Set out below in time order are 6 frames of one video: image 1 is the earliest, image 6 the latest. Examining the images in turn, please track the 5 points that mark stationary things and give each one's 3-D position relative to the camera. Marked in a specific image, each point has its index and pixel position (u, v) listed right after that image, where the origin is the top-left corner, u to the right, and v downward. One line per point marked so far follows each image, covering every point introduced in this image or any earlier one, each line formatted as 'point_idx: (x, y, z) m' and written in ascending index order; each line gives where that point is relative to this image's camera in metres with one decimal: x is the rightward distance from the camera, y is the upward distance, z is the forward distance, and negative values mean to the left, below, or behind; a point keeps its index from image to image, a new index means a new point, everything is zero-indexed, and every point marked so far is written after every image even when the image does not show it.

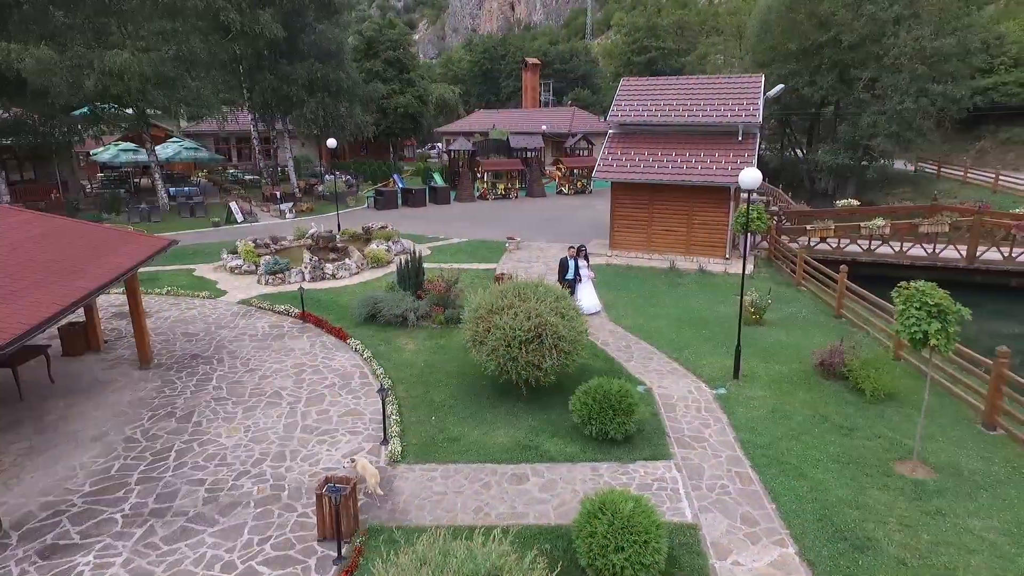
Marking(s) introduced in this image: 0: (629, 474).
0: (+1.5, -2.4, +7.9) m
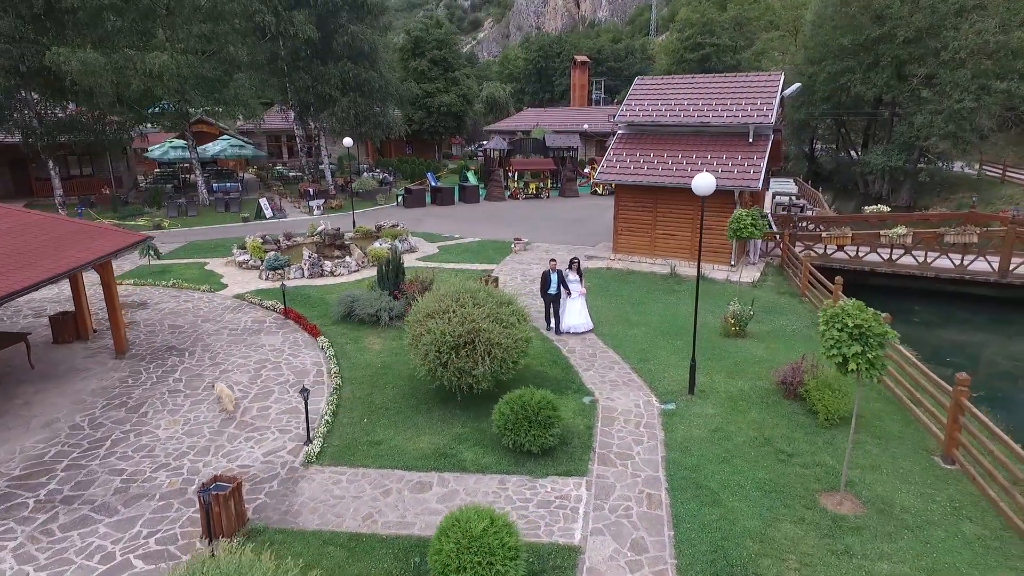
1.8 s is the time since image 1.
0: (+0.3, -2.5, +7.7) m
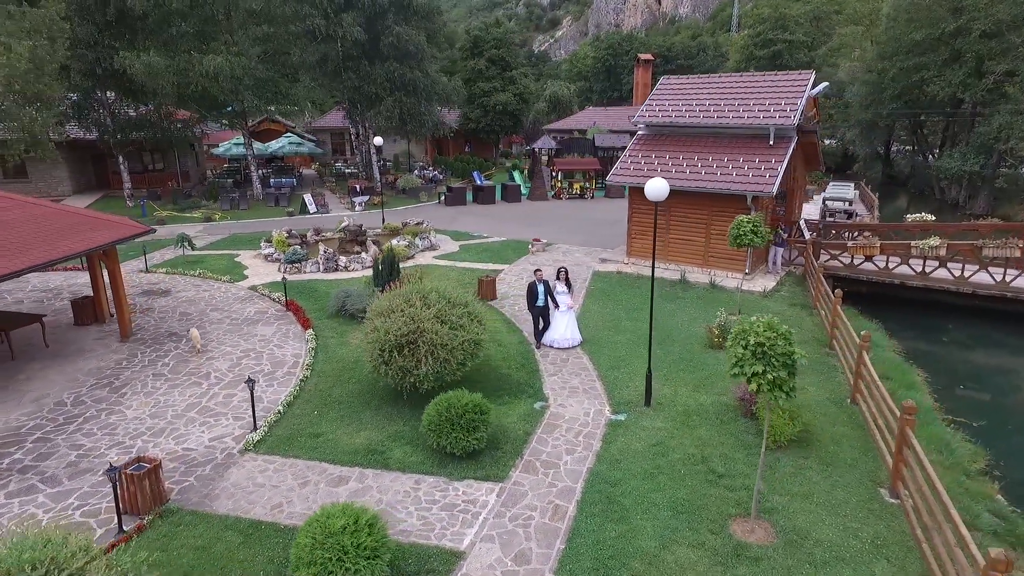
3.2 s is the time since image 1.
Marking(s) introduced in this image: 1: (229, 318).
0: (-0.8, -2.5, +7.7) m
1: (-6.6, -0.7, +14.5) m
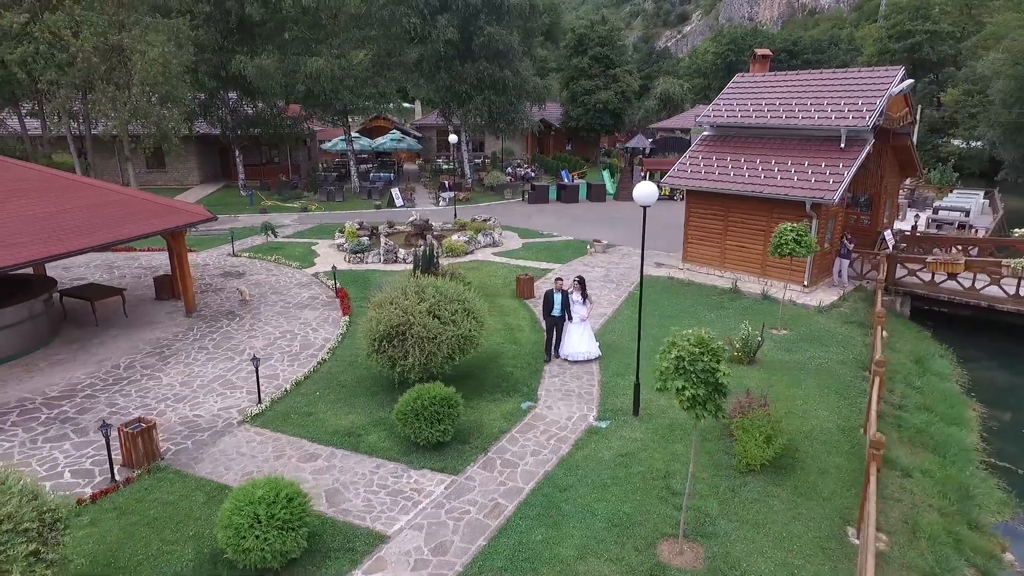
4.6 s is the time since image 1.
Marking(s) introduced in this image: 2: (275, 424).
0: (-1.5, -2.5, +8.0) m
1: (-5.8, -0.3, +15.8) m
2: (-3.6, -2.1, +9.5) m
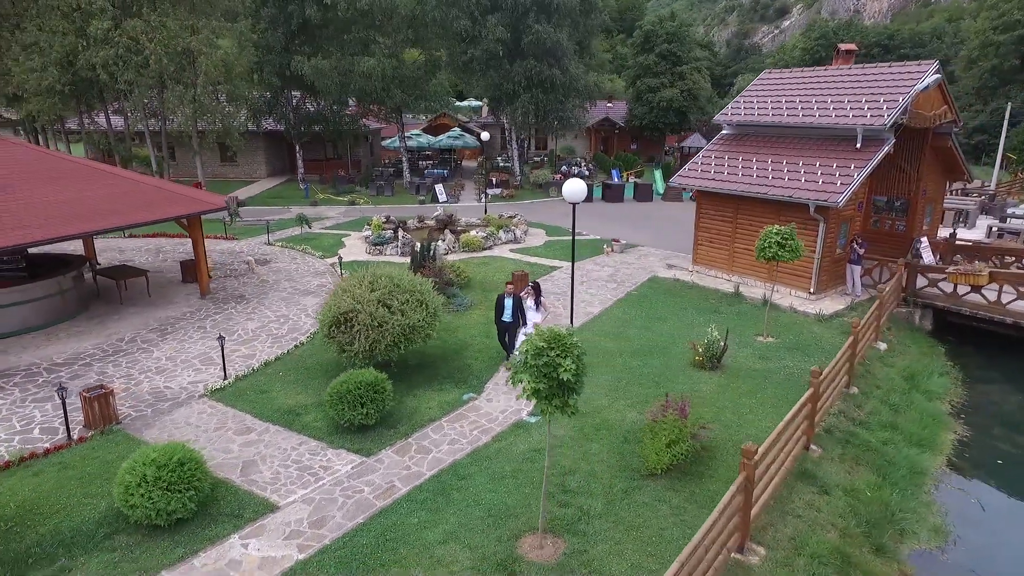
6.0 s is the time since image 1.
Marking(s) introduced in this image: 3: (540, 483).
0: (-2.7, -2.3, +8.5) m
1: (-5.9, 0.0, +16.7) m
2: (-4.6, -1.8, +10.2) m
3: (+0.3, -2.5, +7.7) m
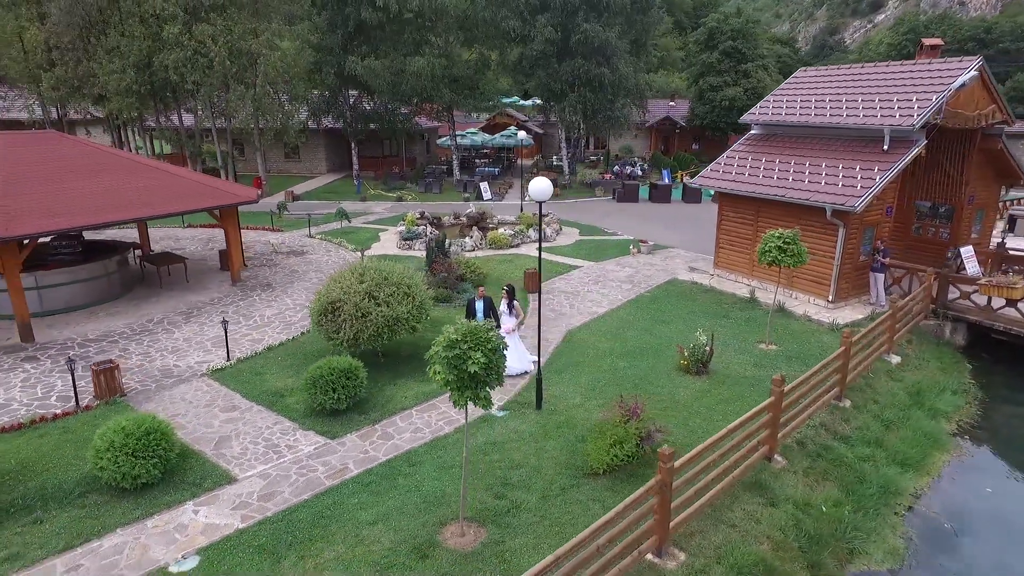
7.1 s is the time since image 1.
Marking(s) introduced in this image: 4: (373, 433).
0: (-3.3, -2.1, +9.0) m
1: (-5.5, +0.3, +17.5) m
2: (-5.0, -1.6, +10.9) m
3: (-0.4, -2.4, +7.9) m
4: (-2.0, -2.1, +9.1) m
